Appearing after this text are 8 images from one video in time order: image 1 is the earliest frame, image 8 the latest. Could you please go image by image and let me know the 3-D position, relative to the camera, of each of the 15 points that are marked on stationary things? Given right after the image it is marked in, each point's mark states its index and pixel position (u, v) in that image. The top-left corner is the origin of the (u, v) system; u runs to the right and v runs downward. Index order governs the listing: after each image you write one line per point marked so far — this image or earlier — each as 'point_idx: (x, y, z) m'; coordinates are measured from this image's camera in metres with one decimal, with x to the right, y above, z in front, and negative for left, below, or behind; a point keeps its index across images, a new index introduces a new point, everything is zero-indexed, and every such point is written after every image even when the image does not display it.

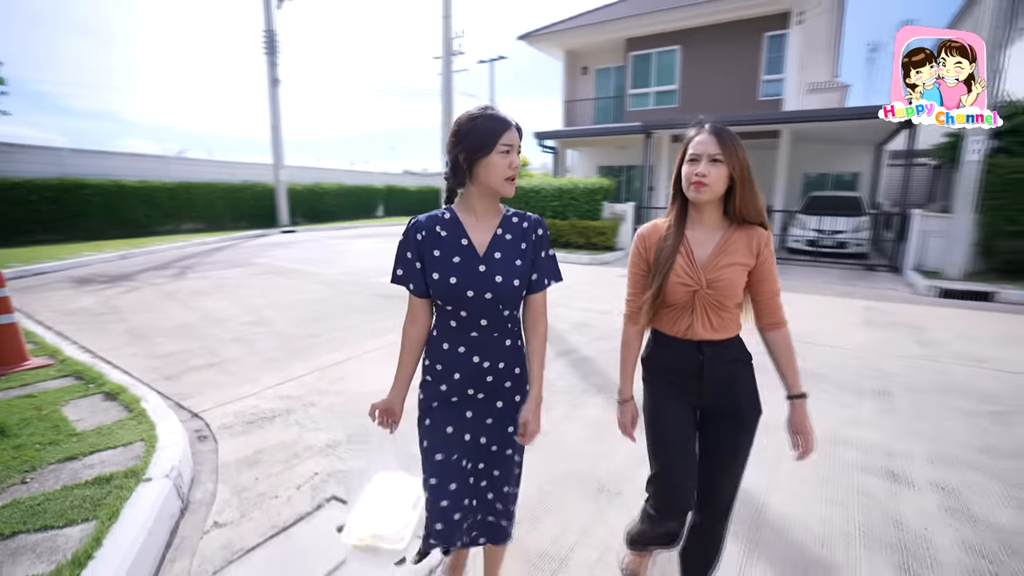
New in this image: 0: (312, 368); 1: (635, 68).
0: (-1.8, -0.7, +4.5) m
1: (+4.0, +7.3, +16.5) m
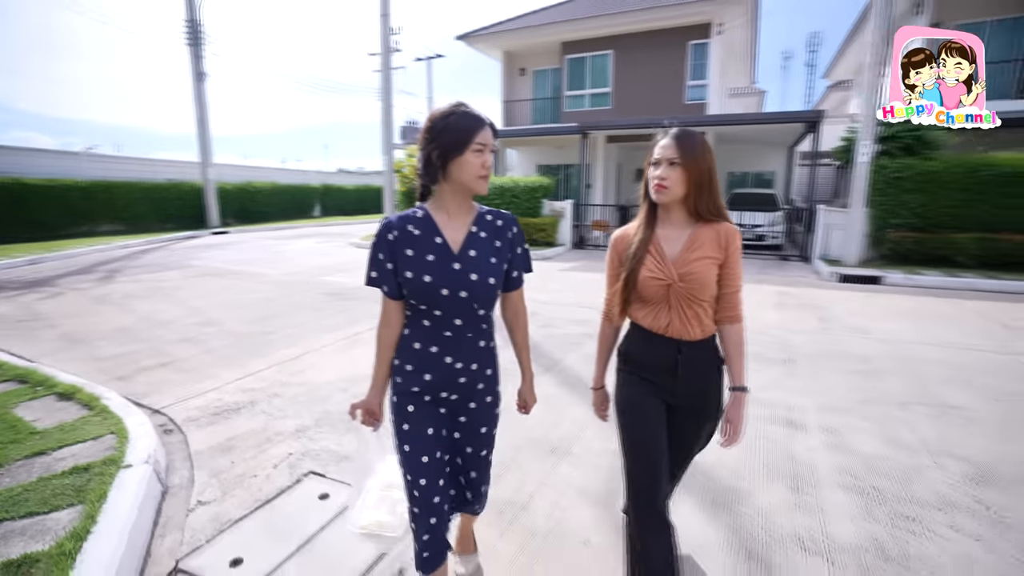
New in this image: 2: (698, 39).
0: (-2.2, -0.7, +4.6) m
1: (+2.0, +7.5, +17.1) m
2: (+5.7, +7.6, +15.4) m
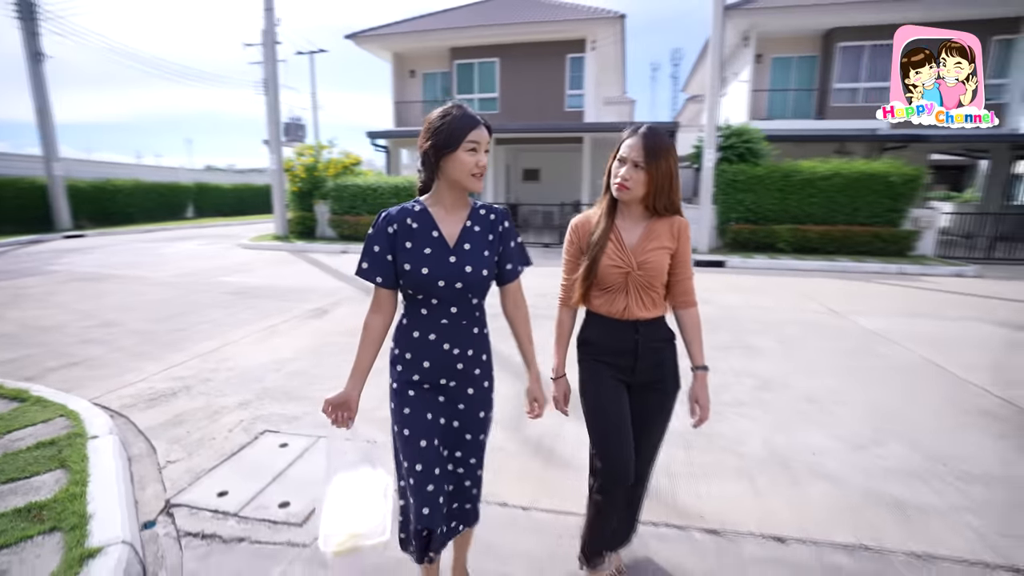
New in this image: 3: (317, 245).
0: (-3.1, -0.6, +4.8) m
1: (-1.9, +7.6, +17.9) m
2: (+2.1, +8.0, +16.9) m
3: (-5.2, +1.2, +13.3) m
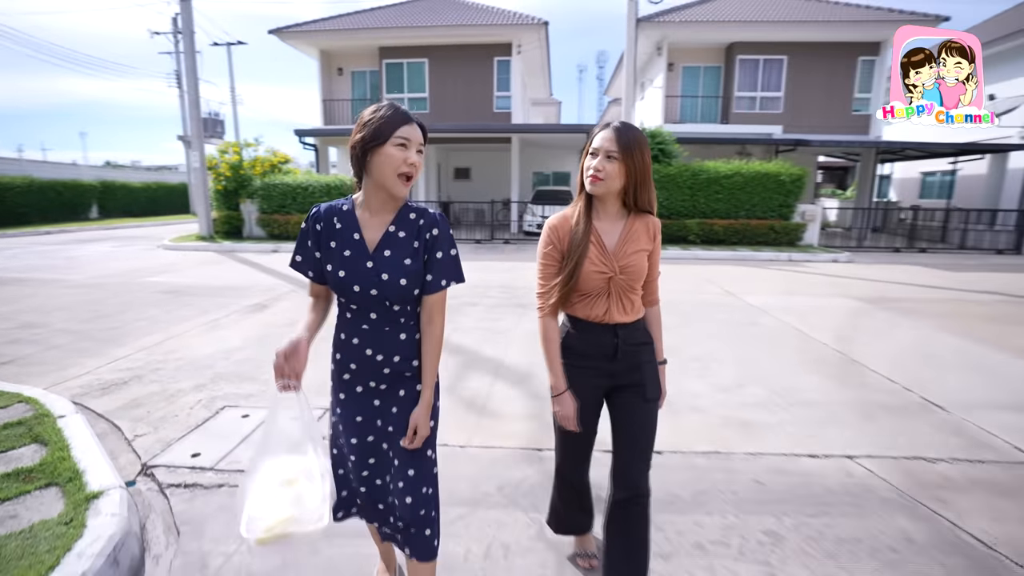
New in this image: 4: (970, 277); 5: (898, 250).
0: (-3.7, -0.6, +4.9) m
1: (-4.5, +7.7, +18.0) m
2: (-0.4, +8.2, +17.6) m
3: (-7.0, +1.2, +13.1) m
4: (+9.7, +0.2, +10.6) m
5: (+11.3, +1.1, +14.6) m
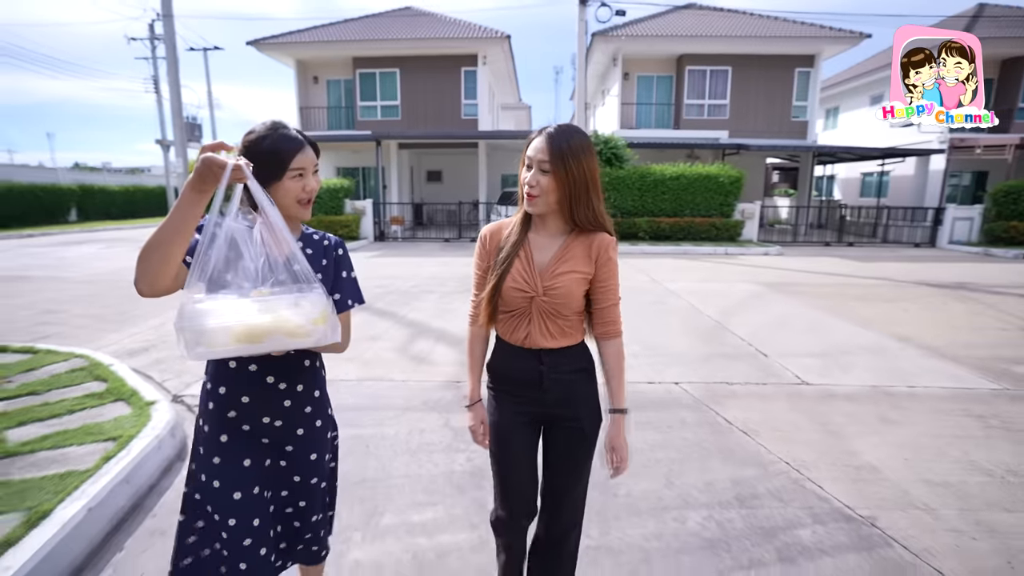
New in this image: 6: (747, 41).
0: (-4.4, -0.5, +6.0) m
1: (-5.7, +7.8, +19.0) m
2: (-1.6, +8.3, +18.8) m
3: (-8.0, +1.2, +14.0) m
4: (+8.8, +0.5, +12.2) m
5: (+10.3, +1.4, +16.2) m
6: (+8.2, +8.6, +17.4) m
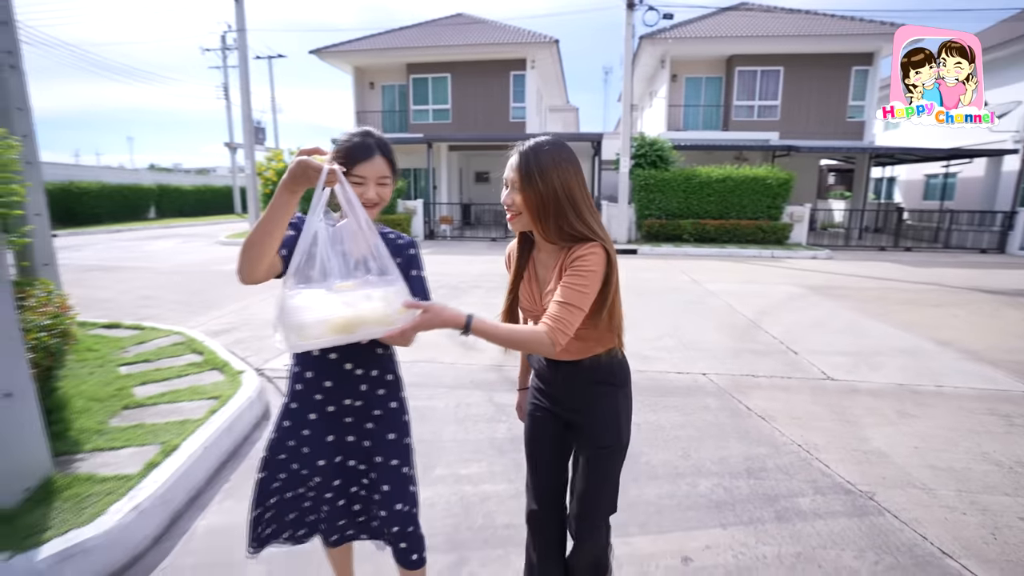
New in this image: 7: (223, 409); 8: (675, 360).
0: (-3.9, -0.3, +6.8) m
1: (-3.9, +8.0, +19.9) m
2: (+0.2, +8.4, +19.3) m
3: (-6.7, +1.4, +15.1) m
4: (+9.9, +0.4, +11.8) m
5: (+11.7, +1.3, +15.7) m
6: (+9.9, +8.5, +17.0) m
7: (-2.0, -0.8, +3.4) m
8: (+1.6, -0.7, +4.8) m
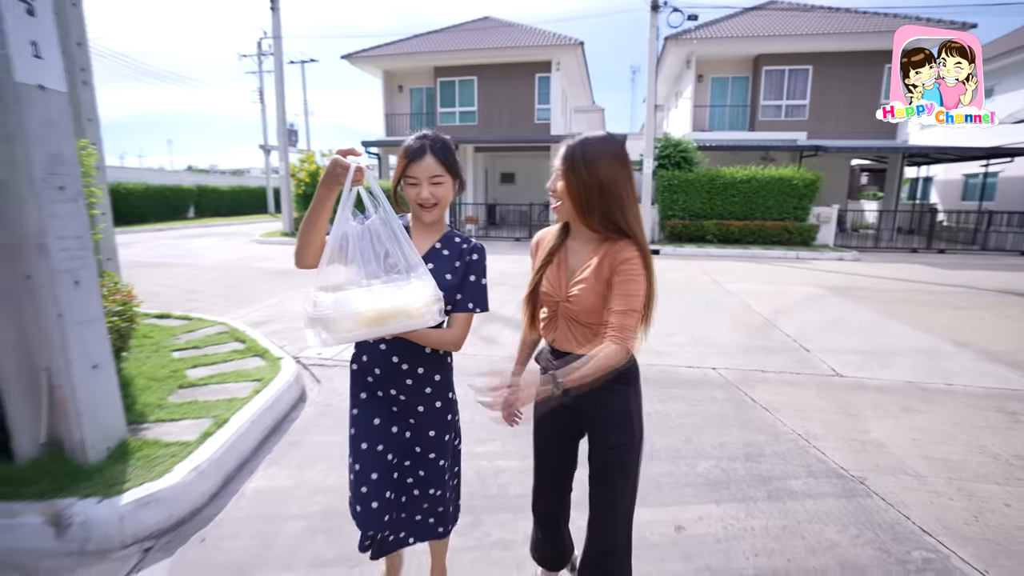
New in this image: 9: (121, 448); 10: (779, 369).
0: (-3.6, -0.3, +7.2) m
1: (-2.8, +8.0, +20.3) m
2: (+1.2, +8.4, +19.5) m
3: (-6.0, +1.5, +15.7) m
4: (+10.4, +0.3, +11.5) m
5: (+12.4, +1.2, +15.4) m
6: (+10.8, +8.4, +16.8) m
7: (-1.8, -0.8, +3.7) m
8: (+1.8, -0.7, +5.0) m
9: (-2.1, -0.9, +2.7) m
10: (+2.5, -0.8, +4.7) m
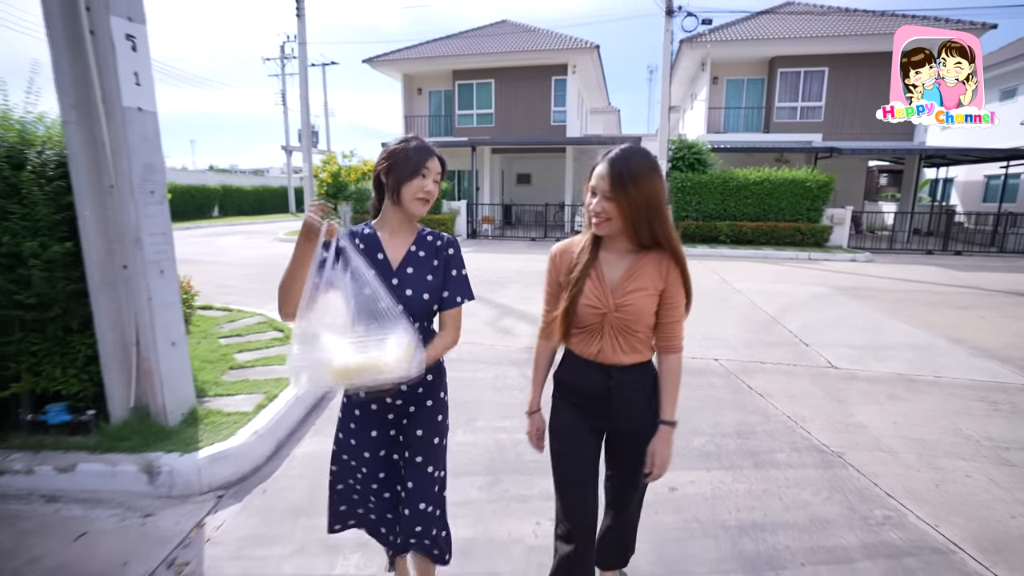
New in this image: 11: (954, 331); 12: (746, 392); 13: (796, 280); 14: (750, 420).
0: (-3.3, -0.2, +7.7) m
1: (-2.1, +8.1, +20.8) m
2: (+1.9, +8.4, +19.9) m
3: (-5.5, +1.6, +16.3) m
4: (+10.8, +0.3, +11.6) m
5: (+12.9, +1.1, +15.4) m
6: (+11.3, +8.4, +16.9) m
7: (-1.7, -0.7, +4.2) m
8: (+1.9, -0.6, +5.4) m
9: (-2.1, -0.8, +3.2) m
10: (+2.7, -0.7, +5.0) m
11: (+5.7, -0.5, +6.4) m
12: (+2.0, -0.9, +4.2) m
13: (+5.6, +0.1, +9.9) m
14: (+1.8, -1.0, +3.7) m
